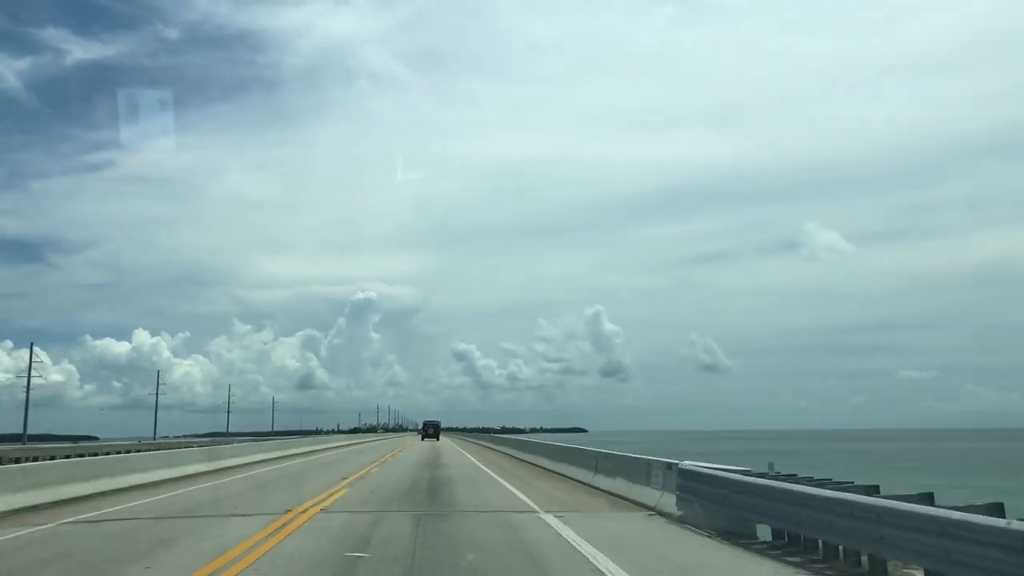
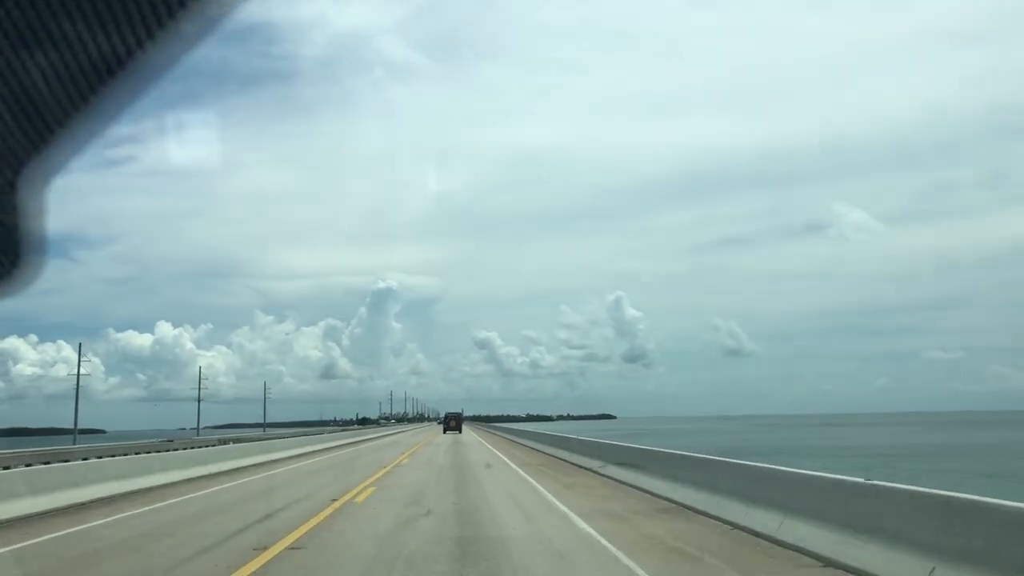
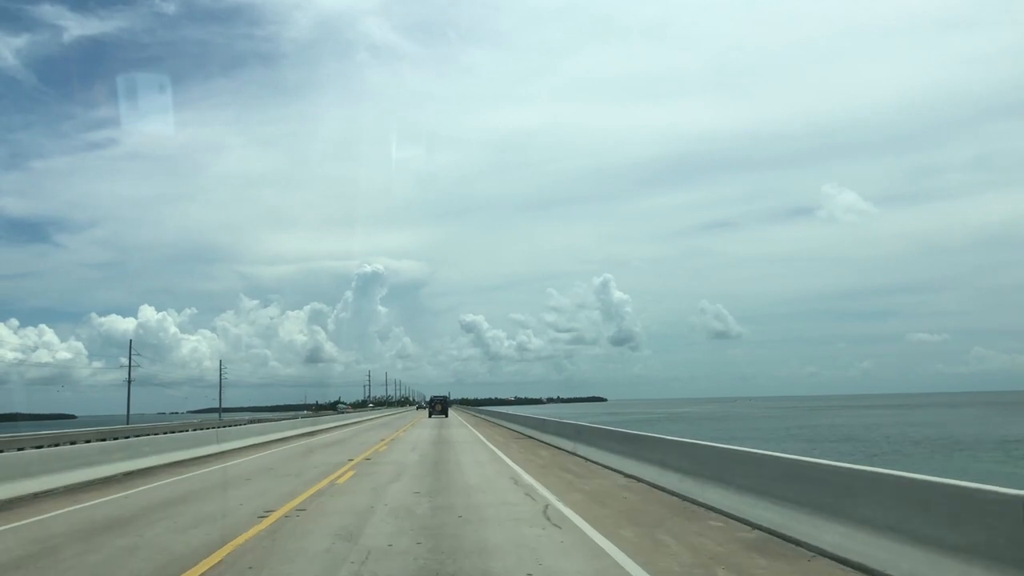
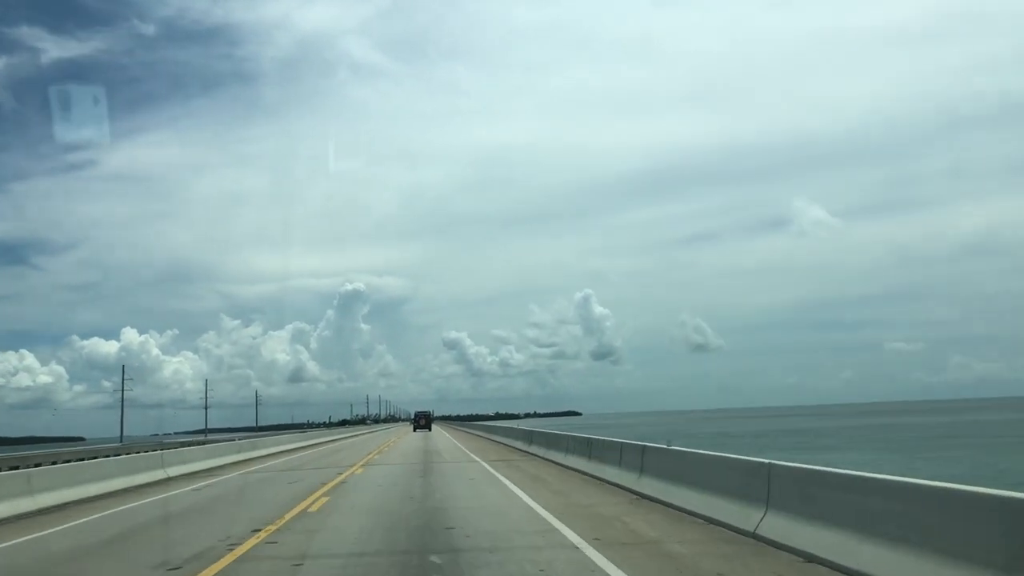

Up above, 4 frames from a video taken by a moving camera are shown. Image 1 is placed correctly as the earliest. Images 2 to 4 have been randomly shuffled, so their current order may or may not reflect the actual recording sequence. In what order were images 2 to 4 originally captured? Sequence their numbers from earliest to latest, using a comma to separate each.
4, 2, 3
